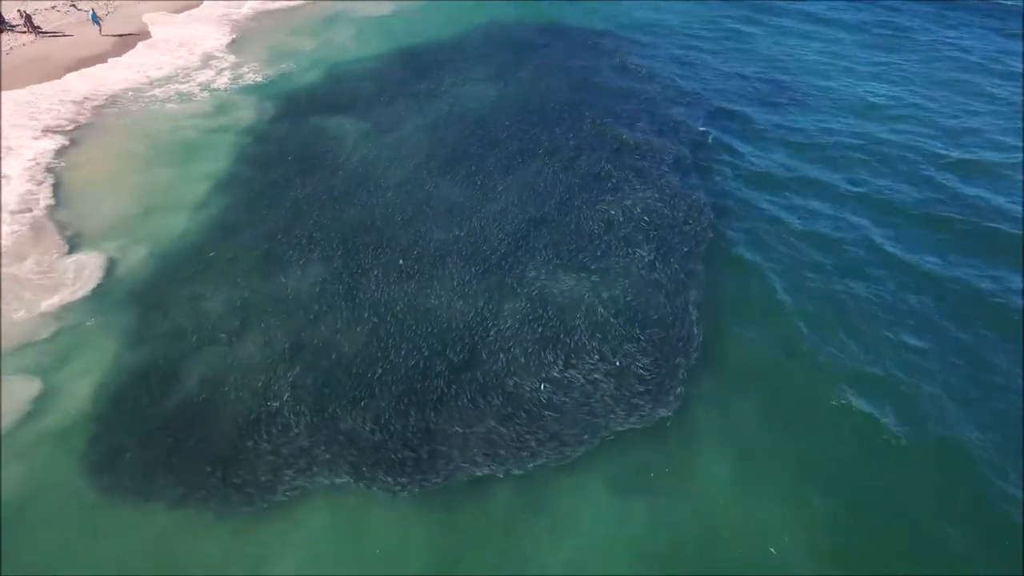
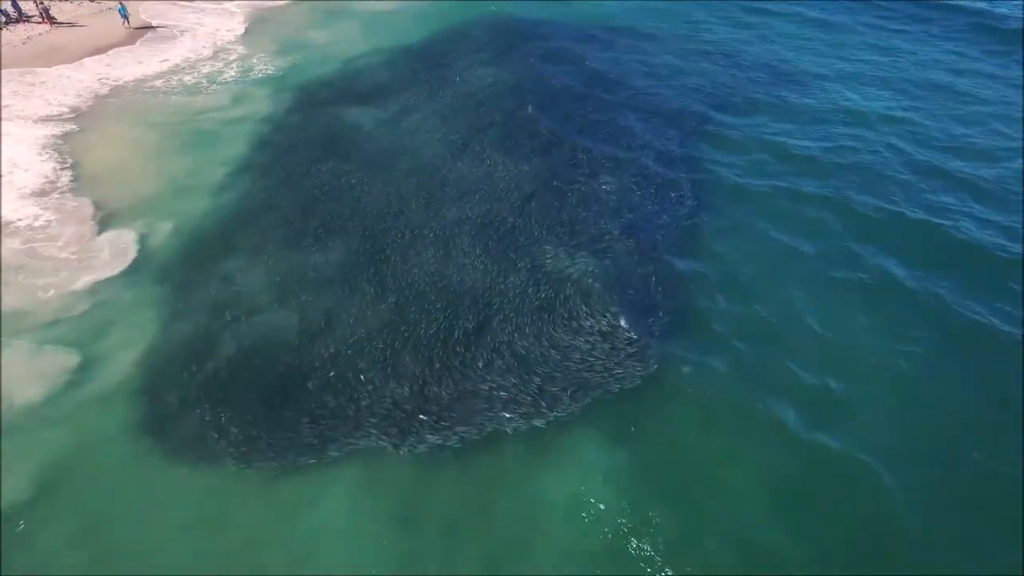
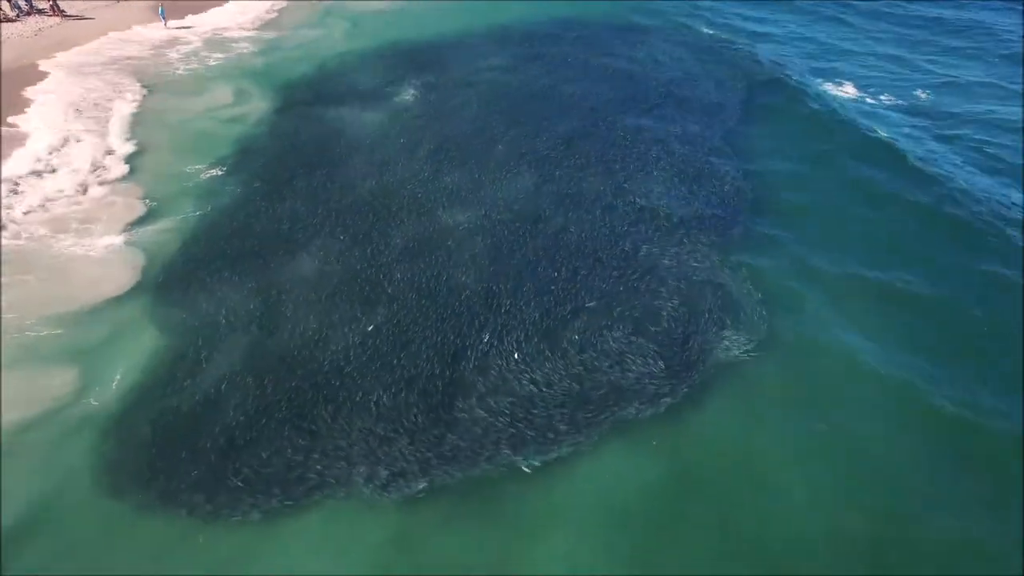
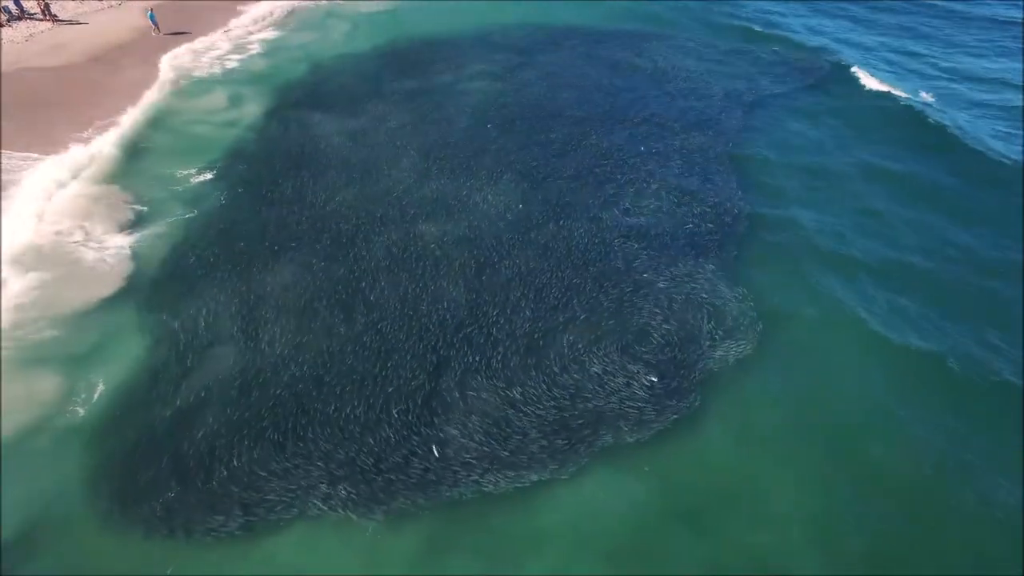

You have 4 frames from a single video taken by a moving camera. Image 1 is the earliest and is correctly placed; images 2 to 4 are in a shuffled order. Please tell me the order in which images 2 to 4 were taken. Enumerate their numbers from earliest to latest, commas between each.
2, 4, 3
